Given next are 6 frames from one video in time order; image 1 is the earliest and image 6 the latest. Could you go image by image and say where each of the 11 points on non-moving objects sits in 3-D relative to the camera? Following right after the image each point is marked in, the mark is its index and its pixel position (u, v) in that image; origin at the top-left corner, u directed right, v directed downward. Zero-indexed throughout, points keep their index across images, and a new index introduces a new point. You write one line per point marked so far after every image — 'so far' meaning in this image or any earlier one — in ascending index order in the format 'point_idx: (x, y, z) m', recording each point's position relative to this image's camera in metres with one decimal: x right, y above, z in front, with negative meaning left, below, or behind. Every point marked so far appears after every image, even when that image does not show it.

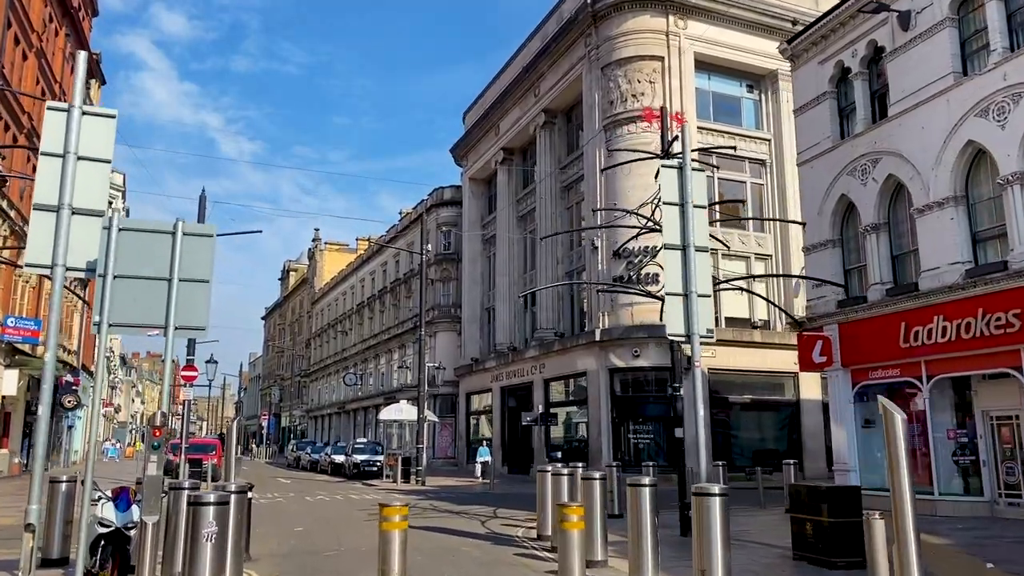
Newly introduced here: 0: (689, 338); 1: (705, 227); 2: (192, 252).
0: (+2.3, -0.7, +10.4) m
1: (+2.7, +0.8, +10.8) m
2: (-3.5, +0.4, +8.6) m
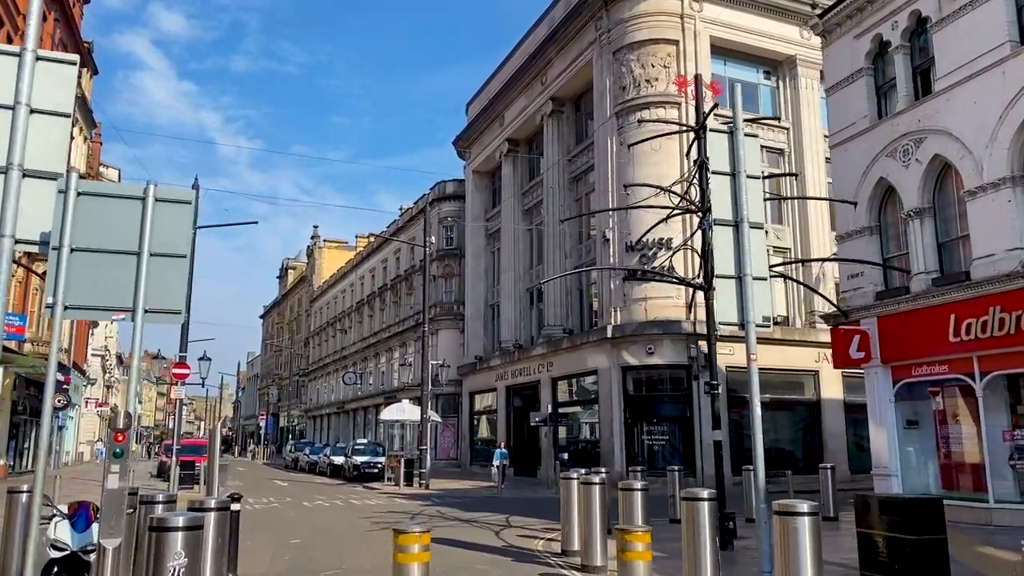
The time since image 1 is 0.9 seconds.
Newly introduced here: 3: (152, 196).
0: (+2.6, -0.4, +9.0) m
1: (+3.0, +1.1, +9.5) m
2: (-3.2, +0.6, +7.3) m
3: (-3.3, +0.8, +7.2) m
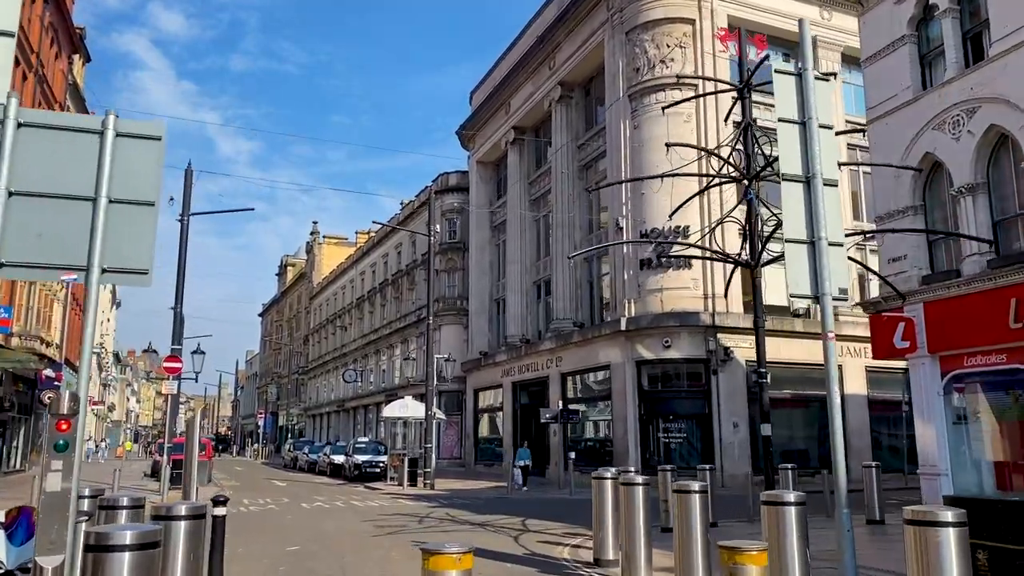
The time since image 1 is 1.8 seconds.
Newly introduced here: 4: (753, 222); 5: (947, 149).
0: (+3.0, -0.1, +7.7) m
1: (+3.3, +1.4, +8.1) m
2: (-2.8, +0.9, +5.9) m
3: (-2.9, +1.2, +5.8) m
4: (+3.5, +1.0, +11.4) m
5: (+8.7, +2.8, +15.8) m
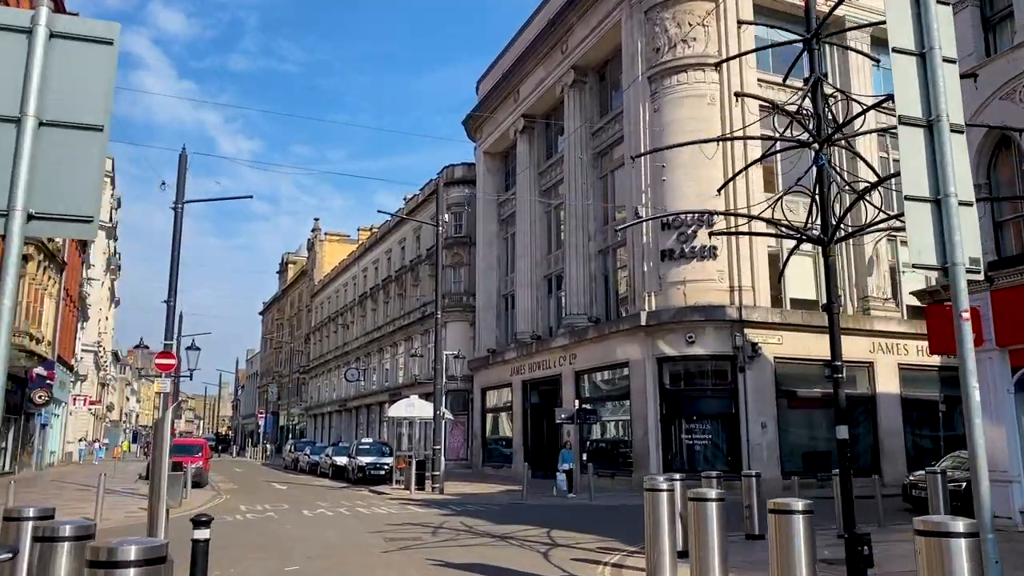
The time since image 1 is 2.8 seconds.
0: (+3.4, +0.1, +6.1) m
1: (+3.7, +1.6, +6.6) m
2: (-2.4, +1.2, +4.4) m
3: (-2.5, +1.4, +4.3) m
4: (+3.9, +1.2, +9.9) m
5: (+9.1, +3.0, +14.2) m
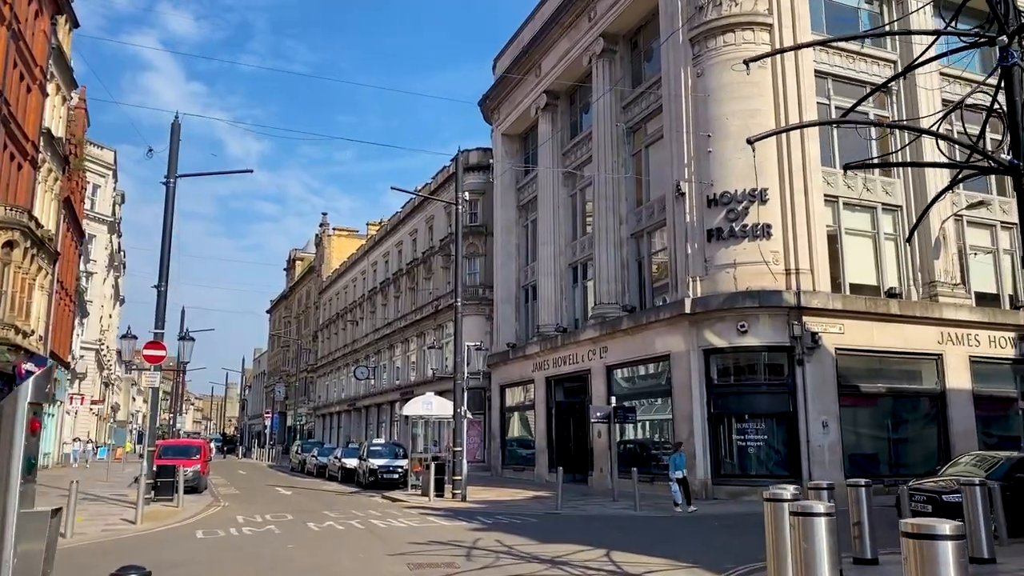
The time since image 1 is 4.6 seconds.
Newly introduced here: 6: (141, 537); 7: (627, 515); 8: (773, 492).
0: (+4.0, +0.6, +3.5) m
1: (+4.4, +2.1, +4.0) m
2: (-1.8, +1.7, +1.8) m
3: (-1.9, +1.9, +1.7) m
4: (+4.6, +1.7, +7.2) m
5: (+9.8, +3.5, +11.5) m
6: (-7.2, -4.8, +15.3) m
7: (+2.7, -5.4, +18.9) m
8: (+2.7, -2.1, +8.1) m
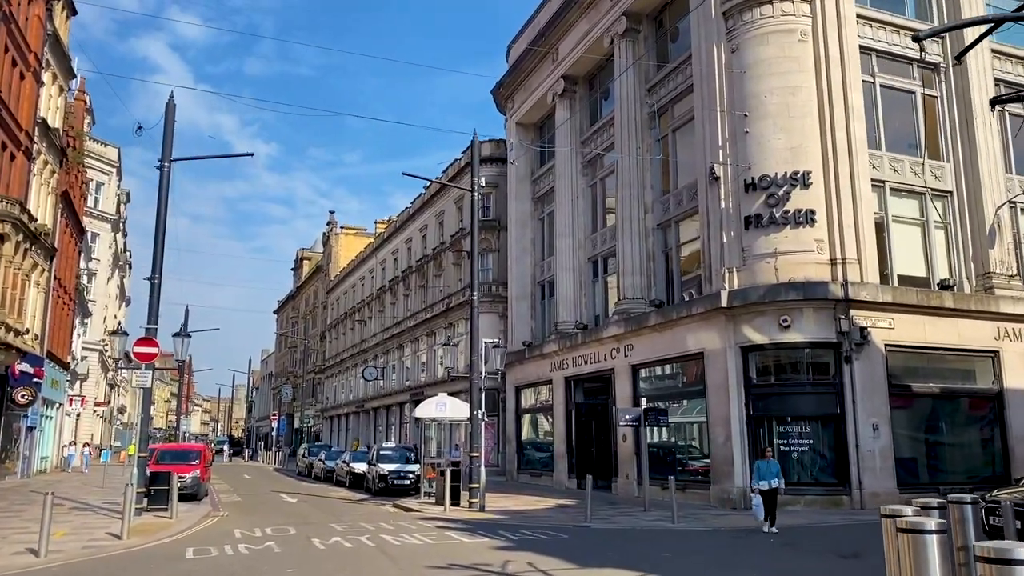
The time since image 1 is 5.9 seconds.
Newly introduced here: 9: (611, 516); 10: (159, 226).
0: (+4.4, +0.9, +1.7) m
1: (+4.7, +2.4, +2.2) m
2: (-1.4, +1.9, +0.1) m
3: (-1.5, +2.1, 0.0) m
4: (+5.0, +1.9, +5.5) m
5: (+10.3, +3.8, +9.7) m
6: (-6.6, -4.6, +13.6) m
7: (+3.3, -5.2, +17.1) m
8: (+3.1, -1.8, +6.3) m
9: (+2.3, -5.5, +19.3) m
10: (-7.8, +1.4, +17.5) m
